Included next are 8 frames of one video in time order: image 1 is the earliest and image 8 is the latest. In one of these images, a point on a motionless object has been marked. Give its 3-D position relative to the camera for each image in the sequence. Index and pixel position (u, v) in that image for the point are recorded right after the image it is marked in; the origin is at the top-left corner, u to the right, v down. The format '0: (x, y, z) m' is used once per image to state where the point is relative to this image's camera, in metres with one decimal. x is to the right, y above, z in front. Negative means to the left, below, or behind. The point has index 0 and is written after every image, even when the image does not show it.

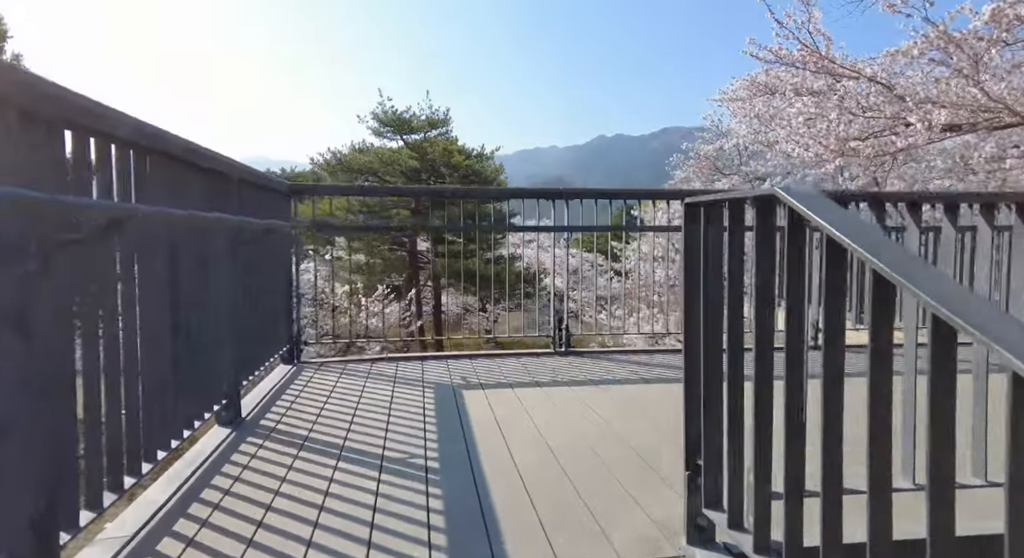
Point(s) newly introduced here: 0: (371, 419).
0: (-0.7, -0.7, +2.9) m
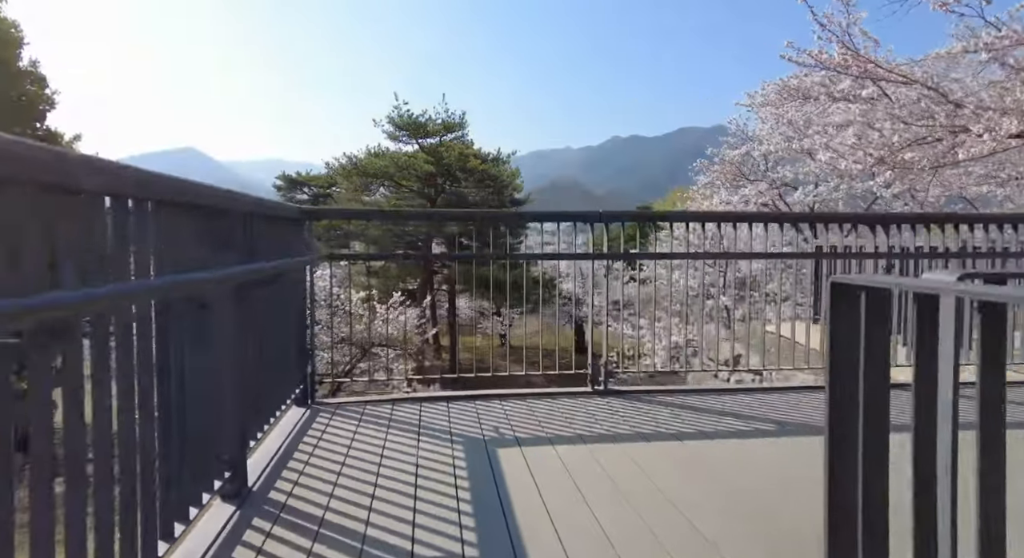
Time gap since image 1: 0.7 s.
0: (-0.5, -0.9, +2.6) m
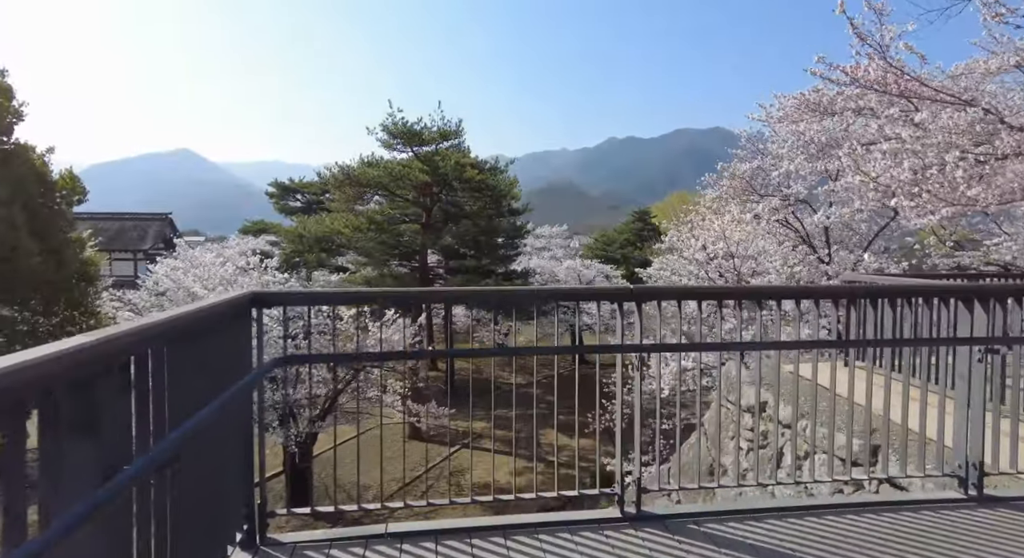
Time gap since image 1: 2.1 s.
0: (-0.5, -1.3, +1.9) m
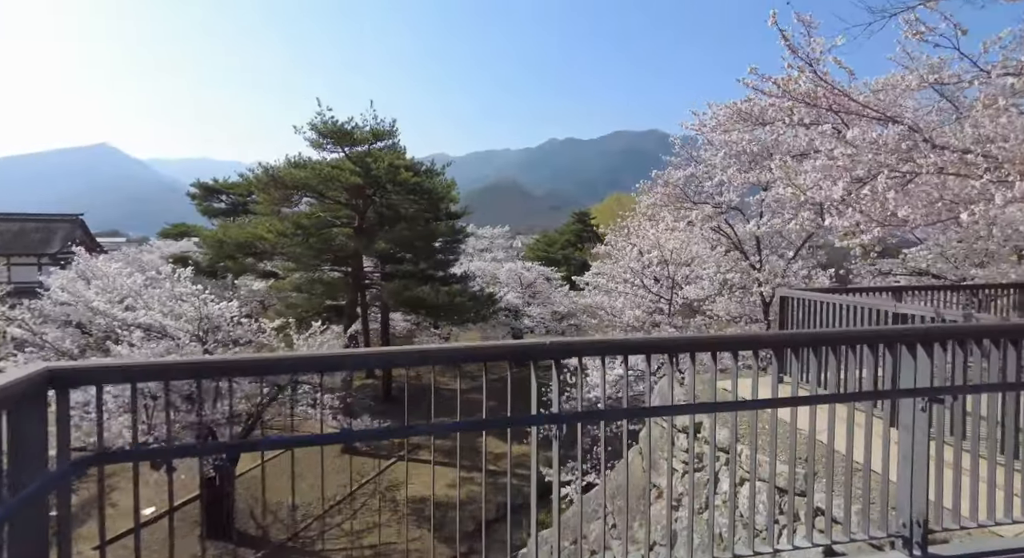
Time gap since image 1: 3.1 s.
0: (-0.8, -1.5, +1.4) m
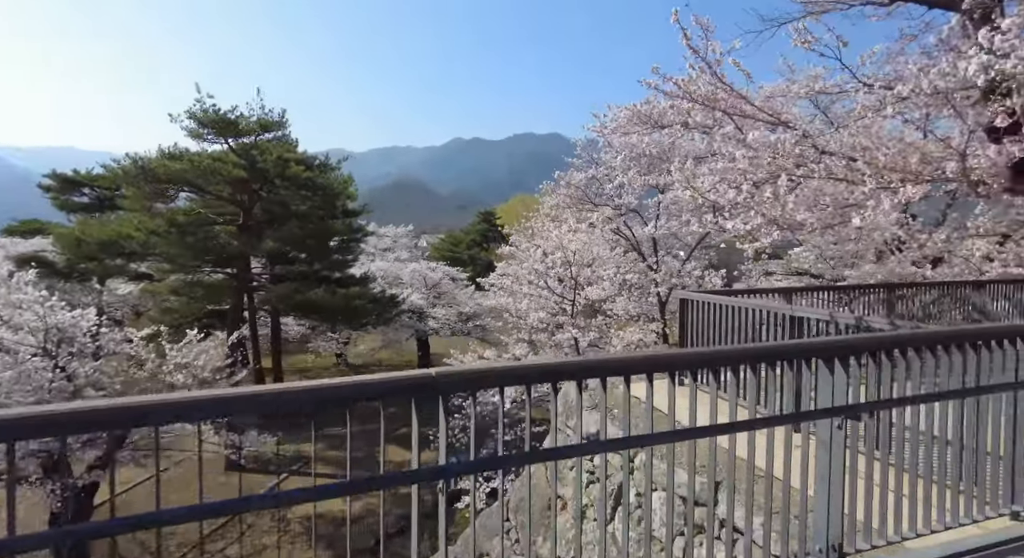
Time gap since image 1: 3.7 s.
0: (-1.0, -1.6, +0.8) m
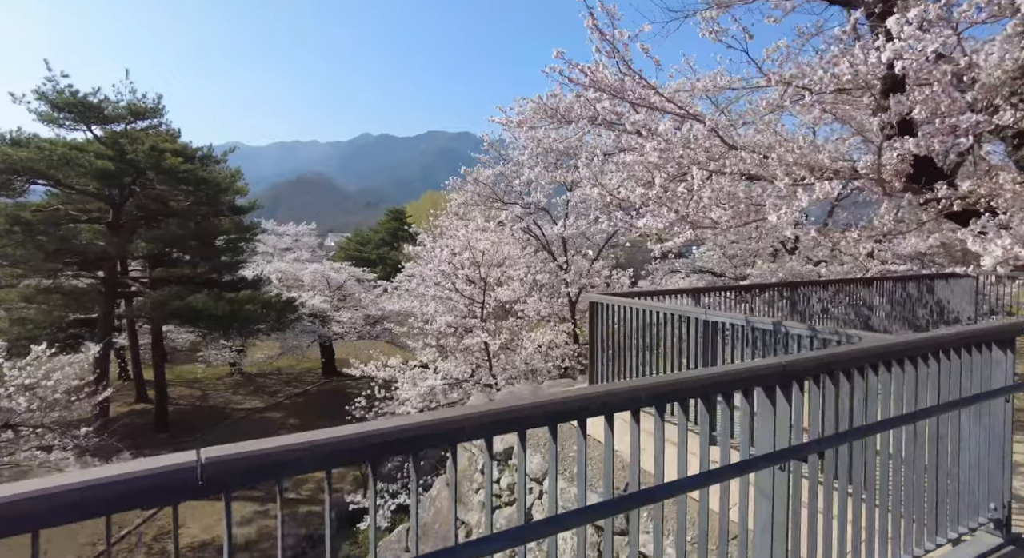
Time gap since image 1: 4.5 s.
0: (-1.2, -1.6, 0.0) m
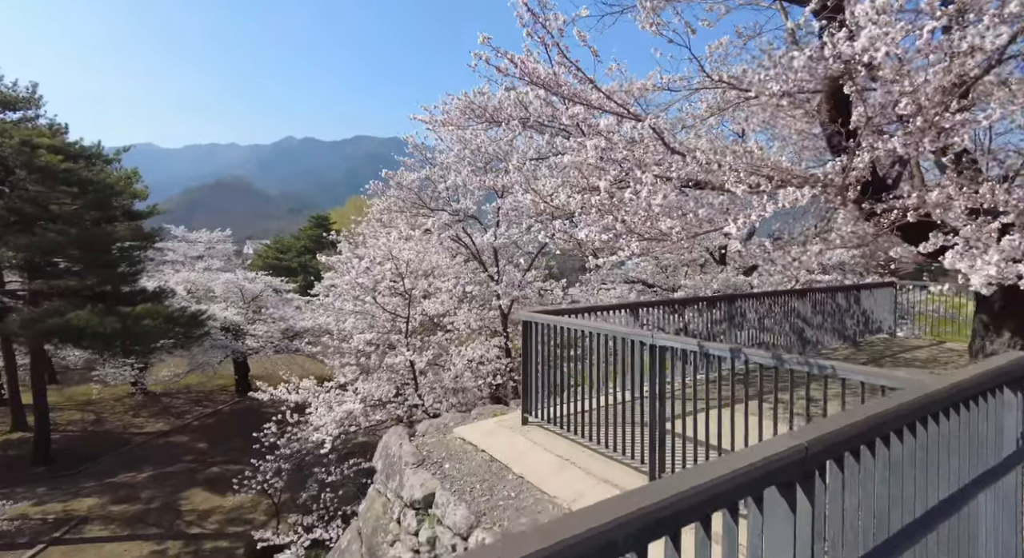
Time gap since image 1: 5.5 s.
0: (-1.2, -1.7, -0.9) m
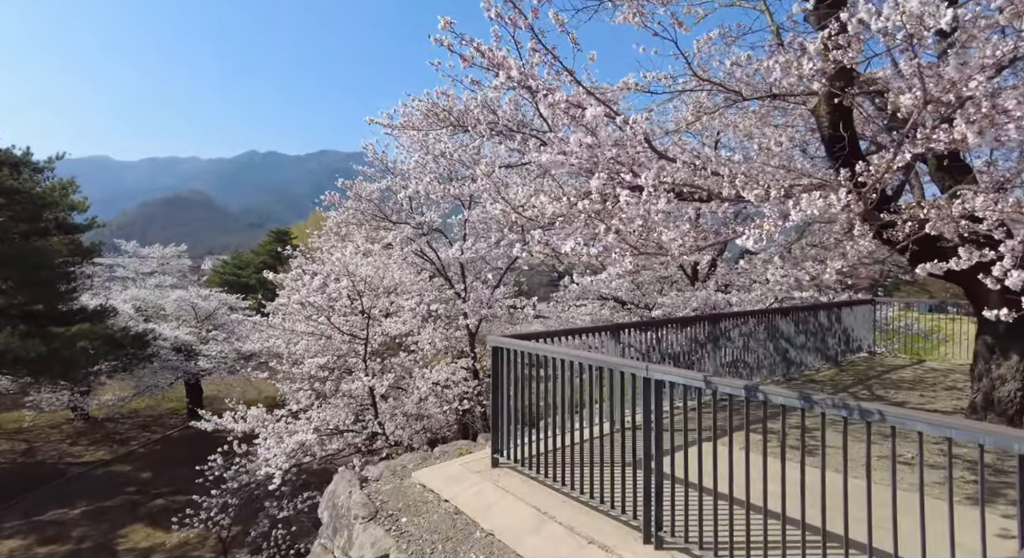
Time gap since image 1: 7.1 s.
0: (-1.1, -1.7, -1.7) m
